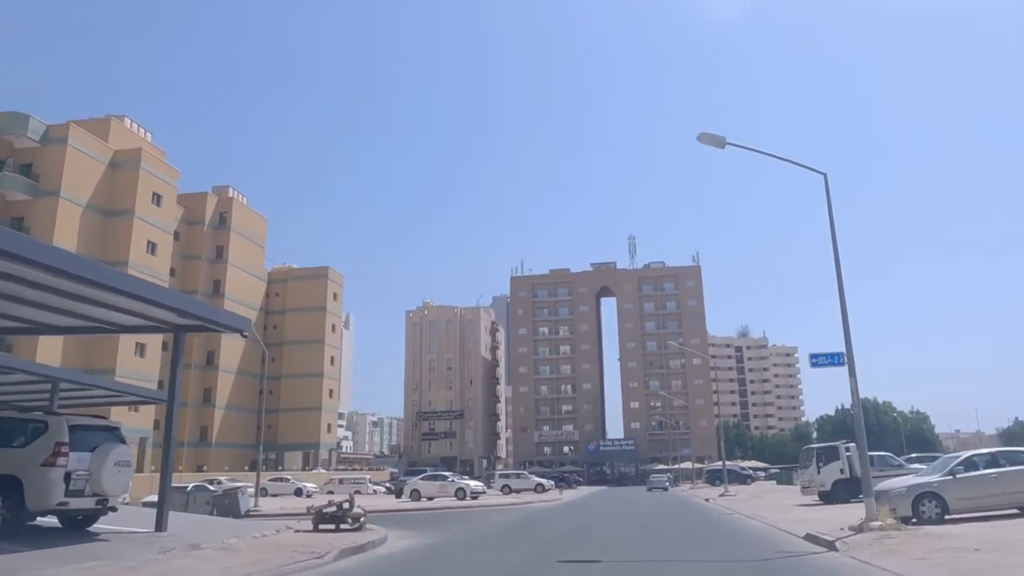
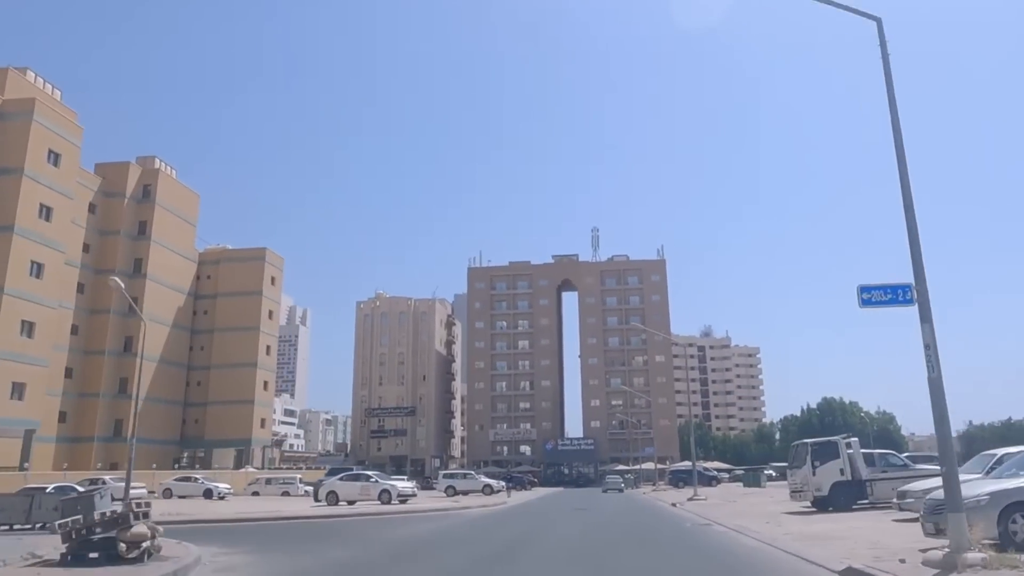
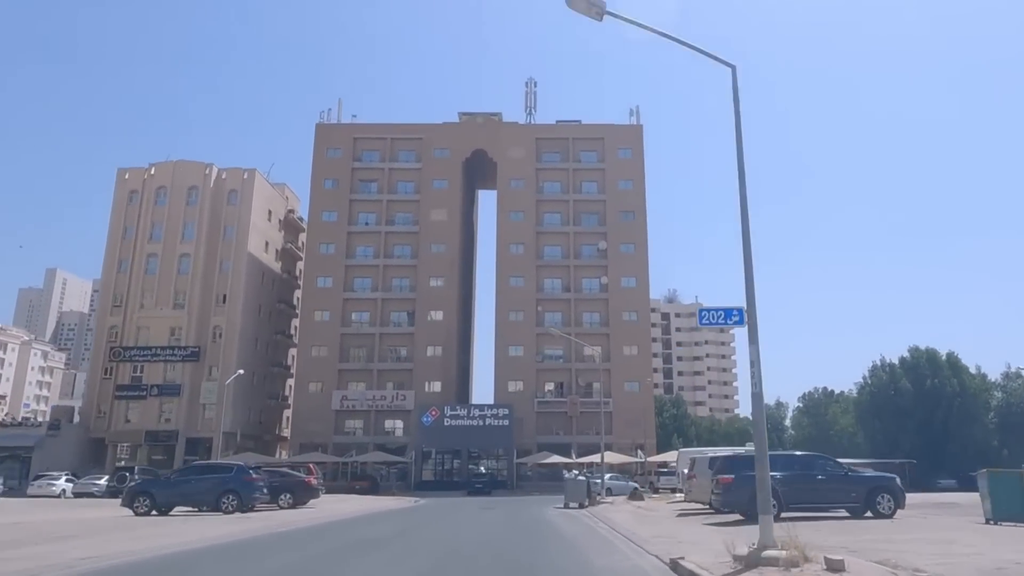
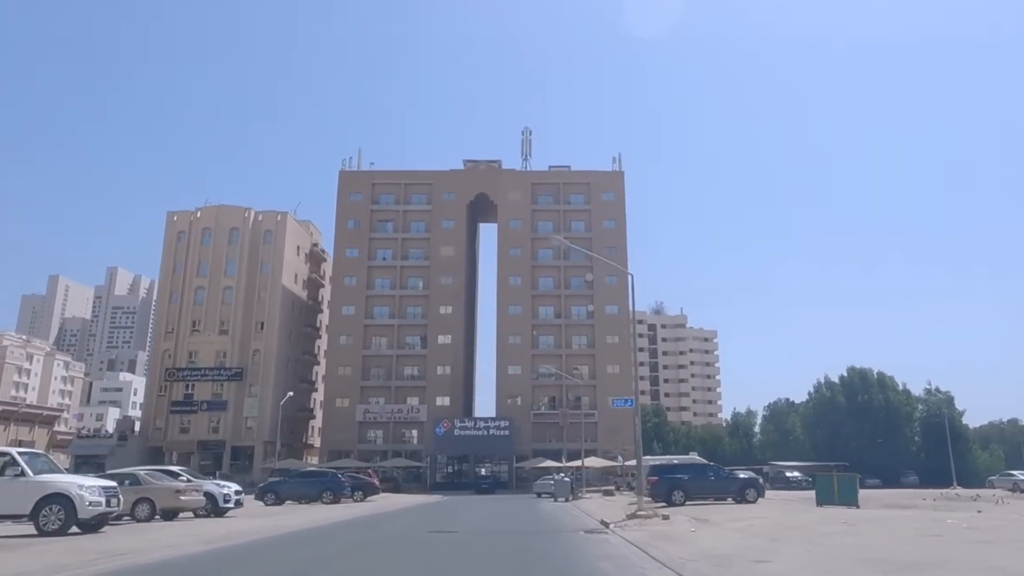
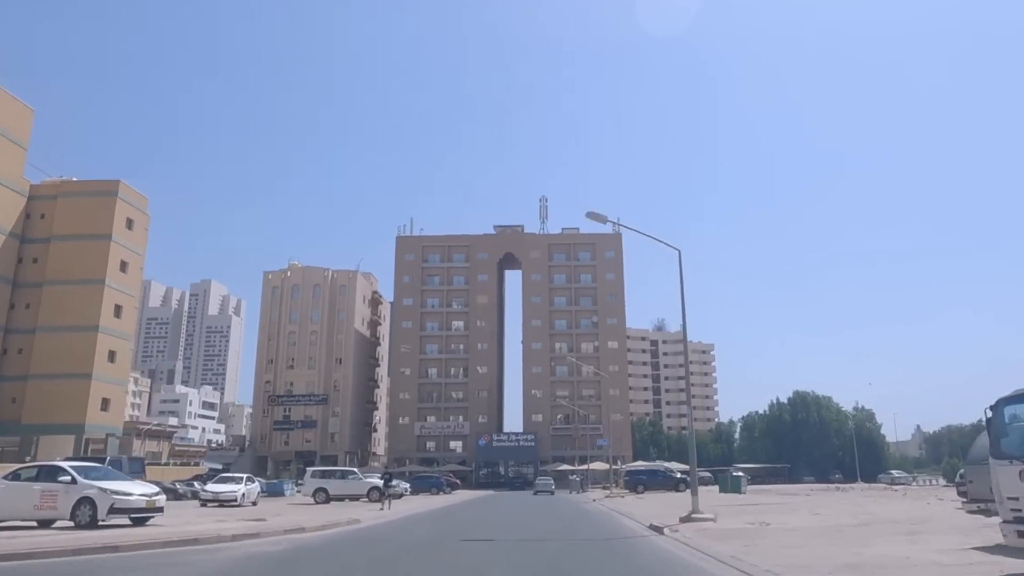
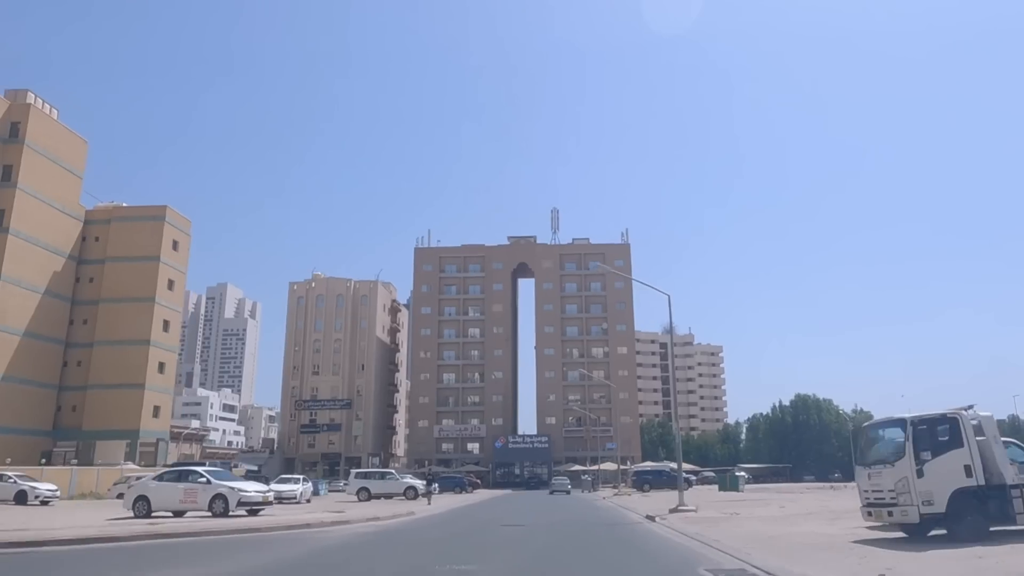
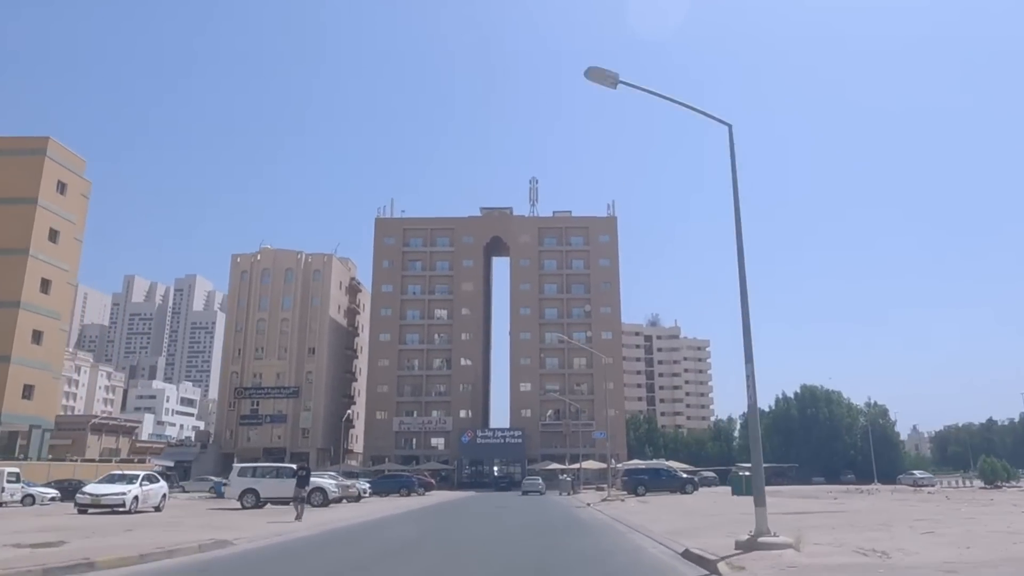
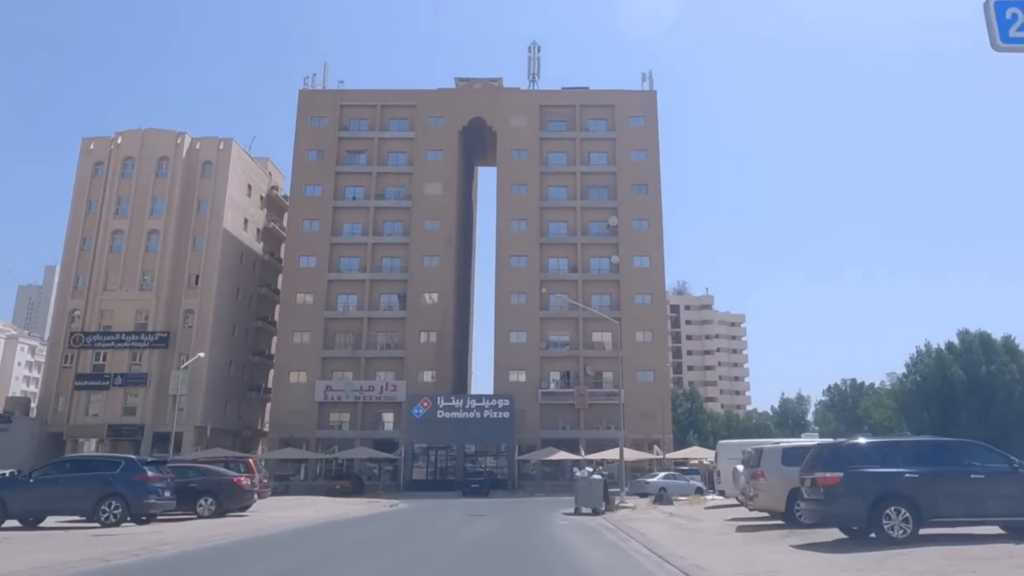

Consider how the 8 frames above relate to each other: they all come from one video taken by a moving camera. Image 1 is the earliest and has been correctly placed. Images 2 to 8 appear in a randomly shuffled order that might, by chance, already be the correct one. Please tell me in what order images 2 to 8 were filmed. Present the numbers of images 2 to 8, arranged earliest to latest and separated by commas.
2, 6, 5, 7, 4, 3, 8
